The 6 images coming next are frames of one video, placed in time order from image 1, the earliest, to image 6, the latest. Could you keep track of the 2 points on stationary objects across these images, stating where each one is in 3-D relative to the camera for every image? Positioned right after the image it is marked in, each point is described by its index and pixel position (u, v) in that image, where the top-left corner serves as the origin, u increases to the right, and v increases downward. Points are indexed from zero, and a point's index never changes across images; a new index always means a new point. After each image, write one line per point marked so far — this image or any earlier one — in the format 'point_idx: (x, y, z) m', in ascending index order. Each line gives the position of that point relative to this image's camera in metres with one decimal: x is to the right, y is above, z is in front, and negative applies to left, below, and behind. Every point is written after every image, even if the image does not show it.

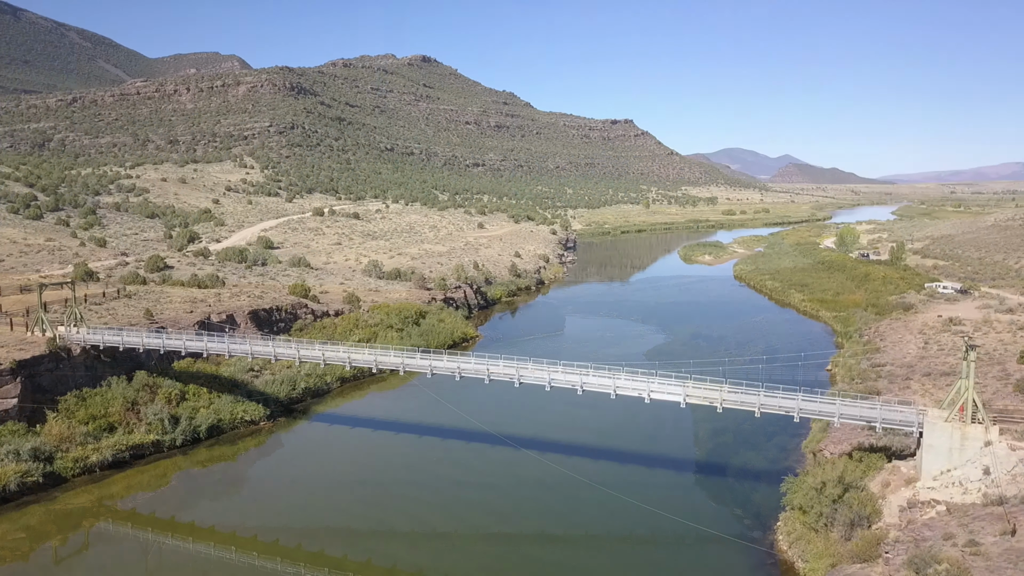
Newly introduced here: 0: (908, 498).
0: (+7.5, -3.9, +12.4) m
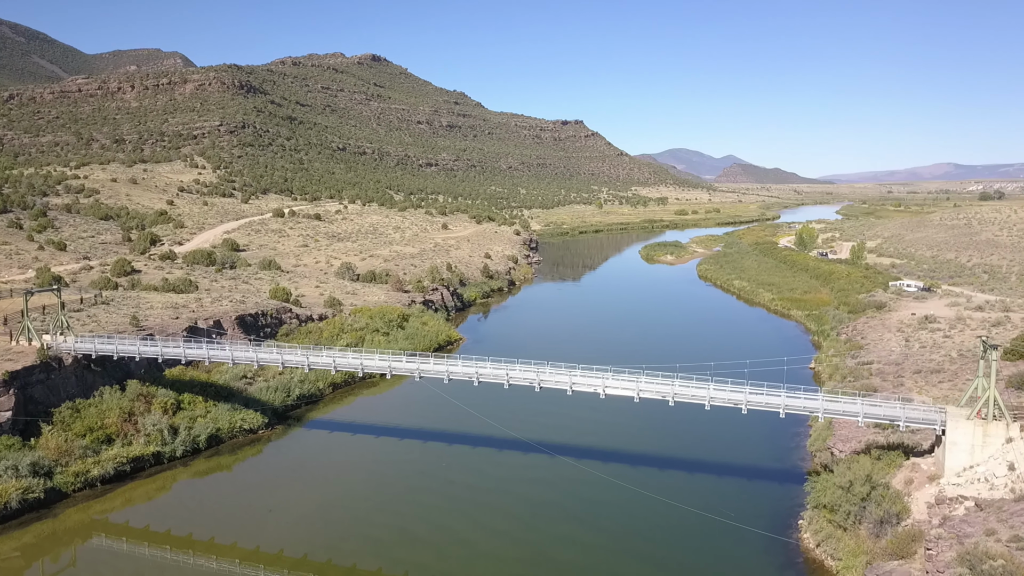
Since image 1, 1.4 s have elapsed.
0: (+8.1, -3.9, +12.7) m
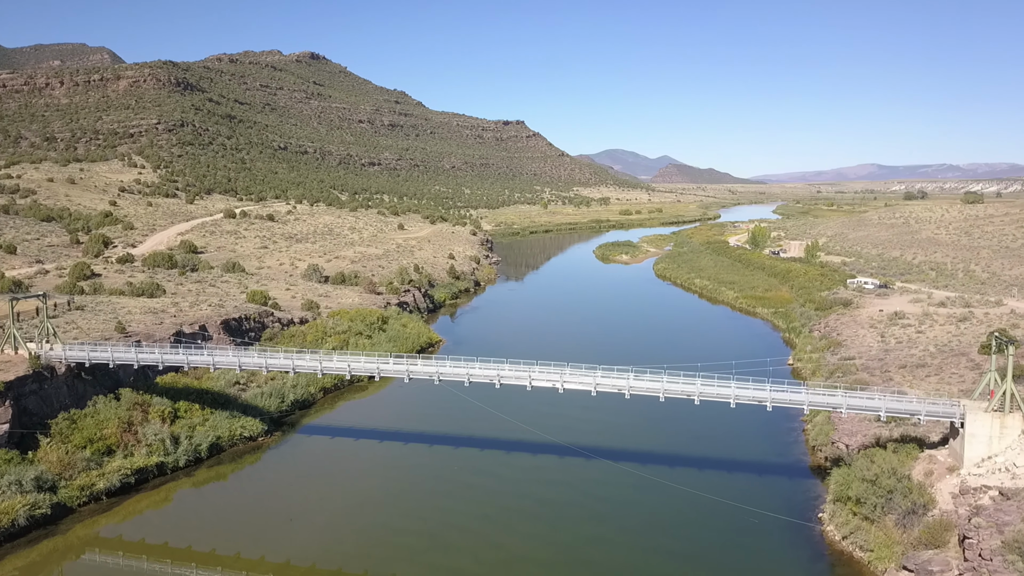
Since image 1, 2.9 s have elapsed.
0: (+8.9, -3.9, +13.2) m
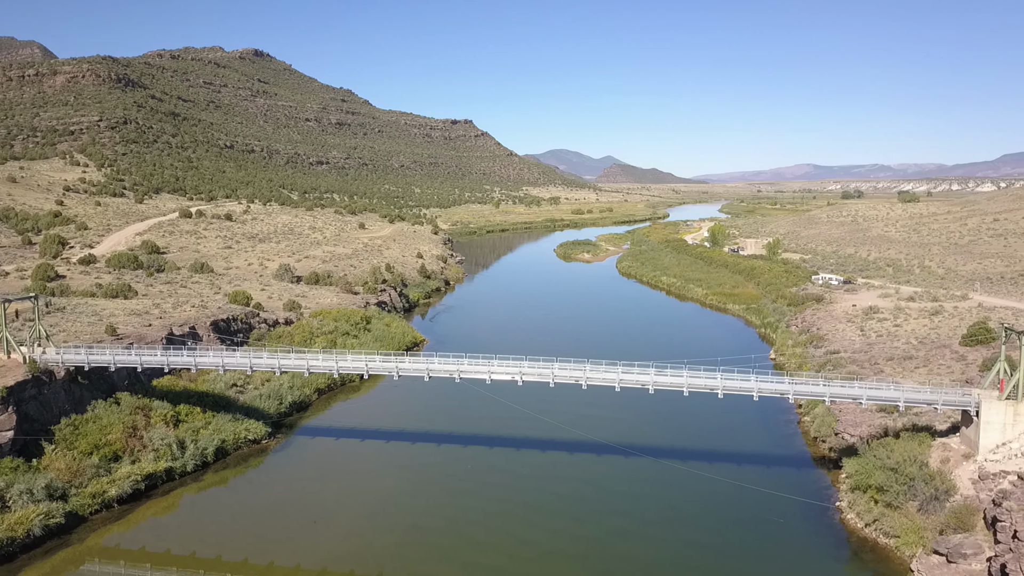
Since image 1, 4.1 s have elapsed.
0: (+9.6, -3.8, +13.7) m
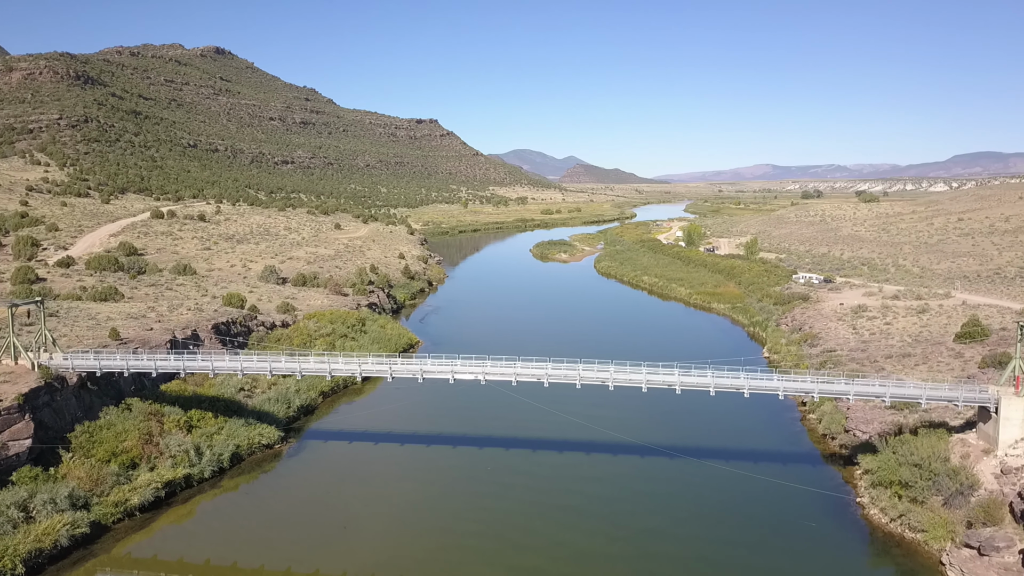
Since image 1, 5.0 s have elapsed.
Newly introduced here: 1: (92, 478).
0: (+10.3, -3.8, +14.1) m
1: (-10.0, -4.5, +15.8) m
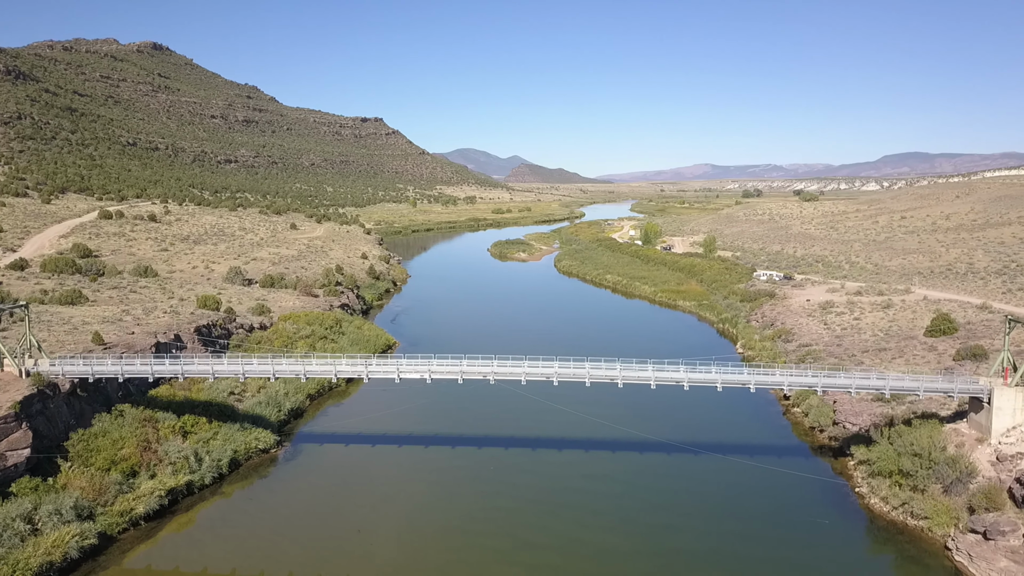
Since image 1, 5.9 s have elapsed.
0: (+10.7, -3.7, +14.8) m
1: (-9.7, -4.6, +15.3) m
